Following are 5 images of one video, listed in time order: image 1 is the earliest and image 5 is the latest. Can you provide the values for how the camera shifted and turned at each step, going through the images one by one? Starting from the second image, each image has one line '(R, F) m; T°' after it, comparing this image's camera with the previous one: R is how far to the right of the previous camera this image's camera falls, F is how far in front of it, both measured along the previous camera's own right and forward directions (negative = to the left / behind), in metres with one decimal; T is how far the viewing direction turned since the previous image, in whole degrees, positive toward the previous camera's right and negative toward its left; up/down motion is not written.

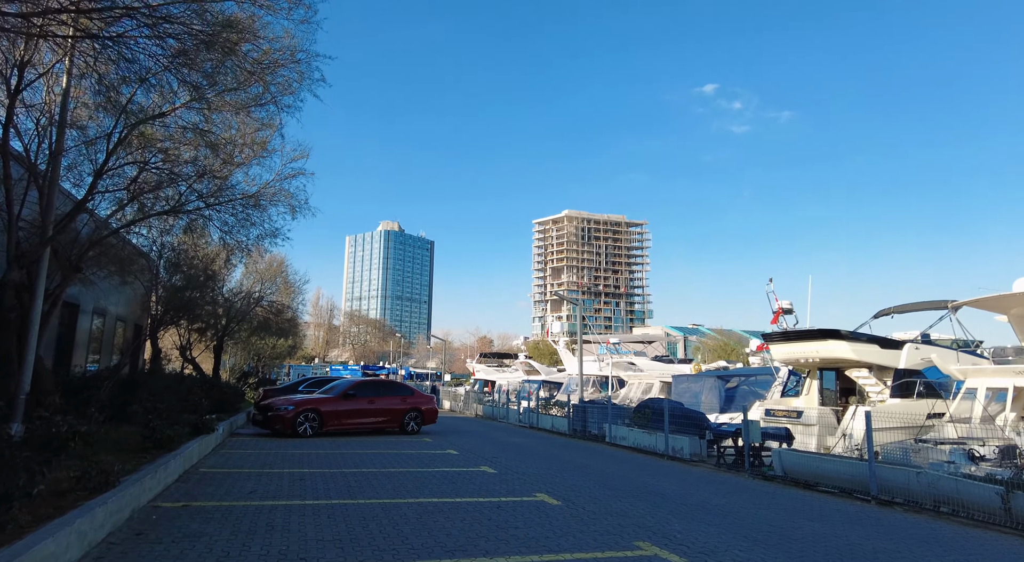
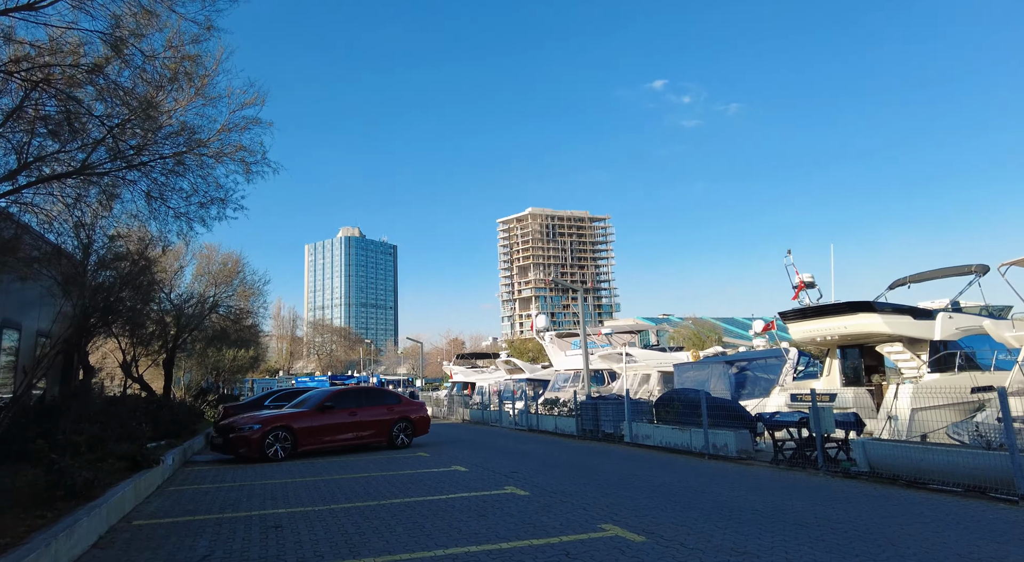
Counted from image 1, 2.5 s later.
(-0.8, +2.4) m; +3°
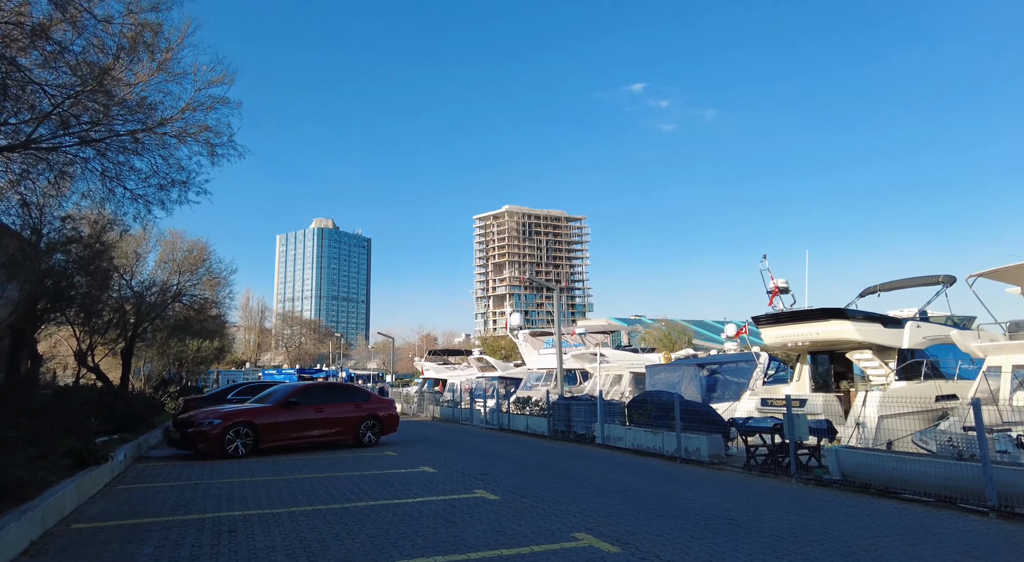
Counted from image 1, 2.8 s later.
(0.0, +0.3) m; +2°
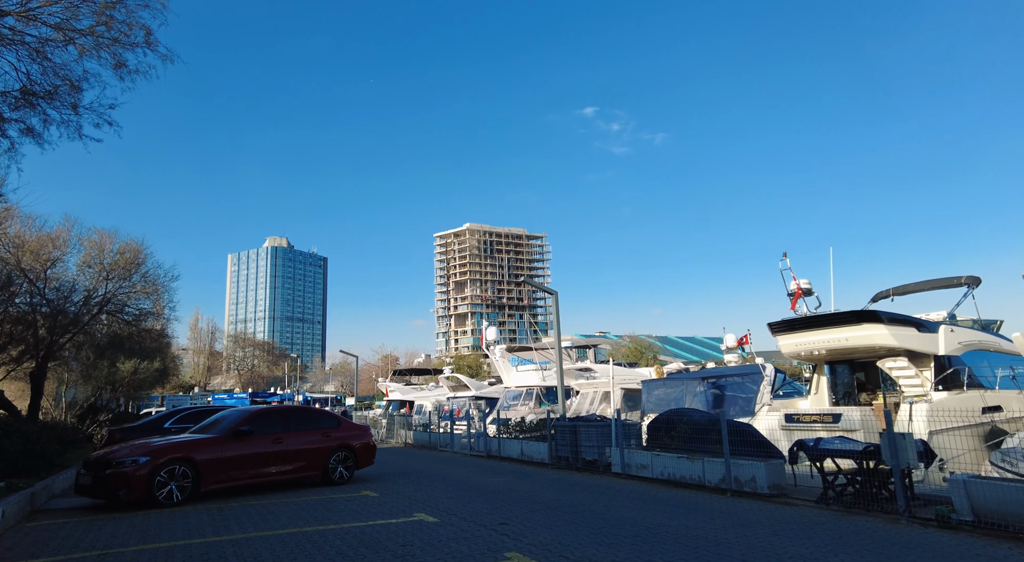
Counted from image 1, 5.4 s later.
(-0.8, +2.5) m; +4°
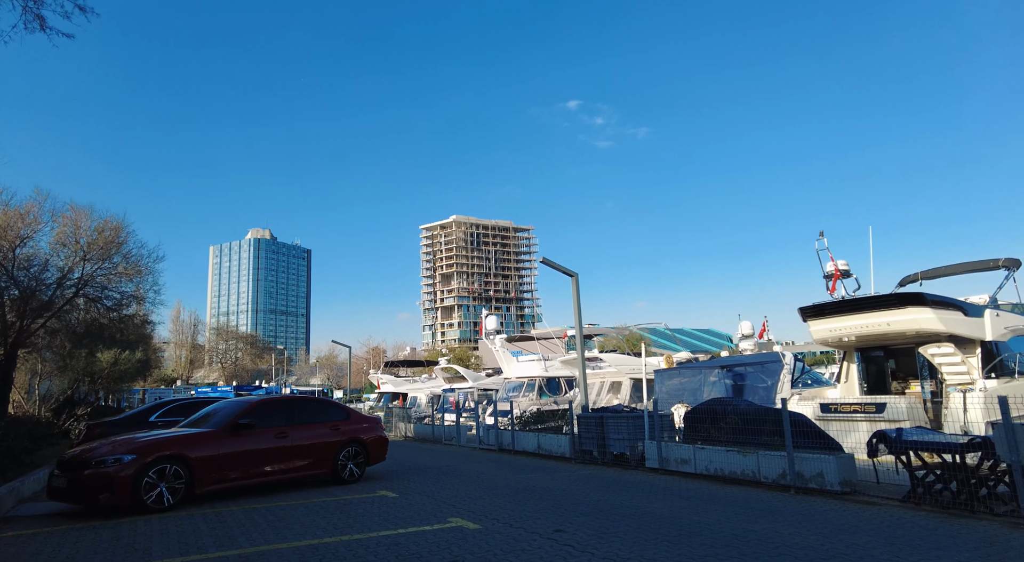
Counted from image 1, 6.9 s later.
(-0.8, +1.3) m; +1°
